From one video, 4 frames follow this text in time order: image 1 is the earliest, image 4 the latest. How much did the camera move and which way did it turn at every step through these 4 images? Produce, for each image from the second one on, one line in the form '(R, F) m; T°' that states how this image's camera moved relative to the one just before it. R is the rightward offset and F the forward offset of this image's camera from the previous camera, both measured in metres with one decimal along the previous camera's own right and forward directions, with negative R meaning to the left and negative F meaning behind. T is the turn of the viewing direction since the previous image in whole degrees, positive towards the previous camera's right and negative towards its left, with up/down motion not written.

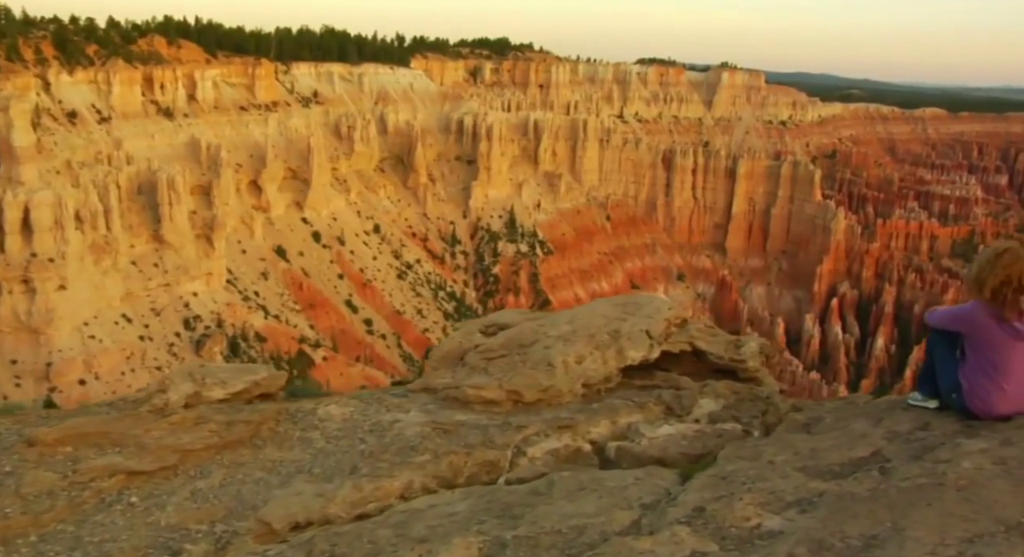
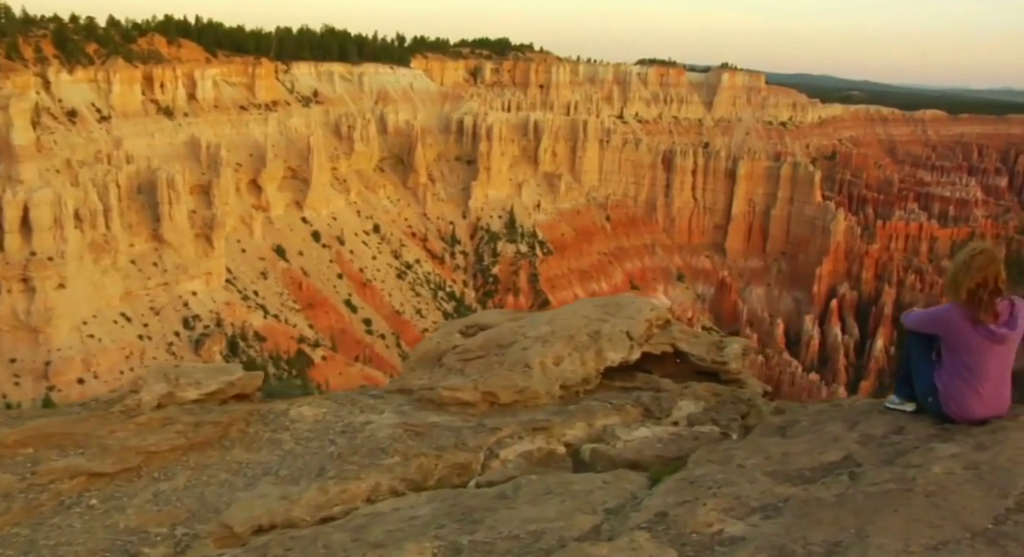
(+0.2, +0.1) m; 0°
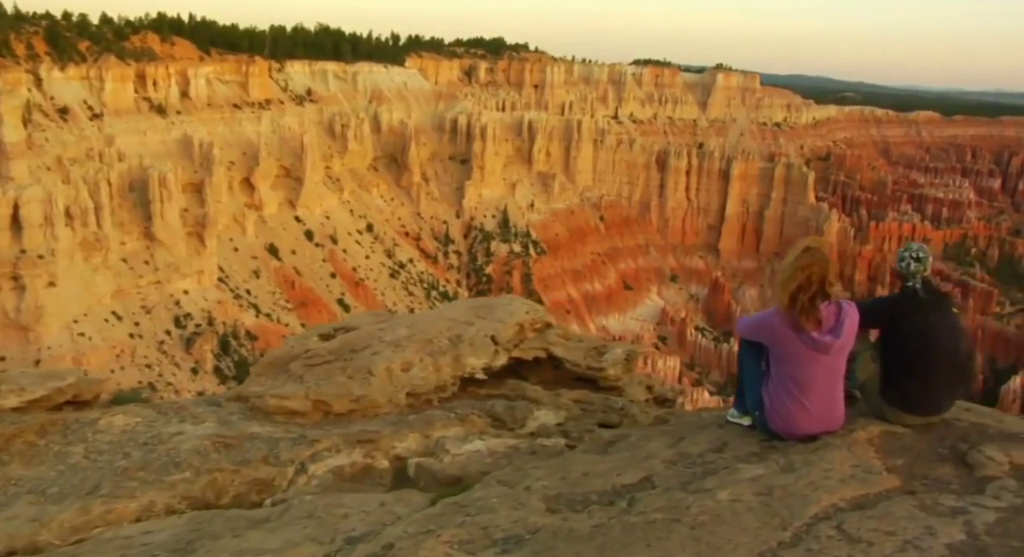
(+1.4, +0.5) m; 0°
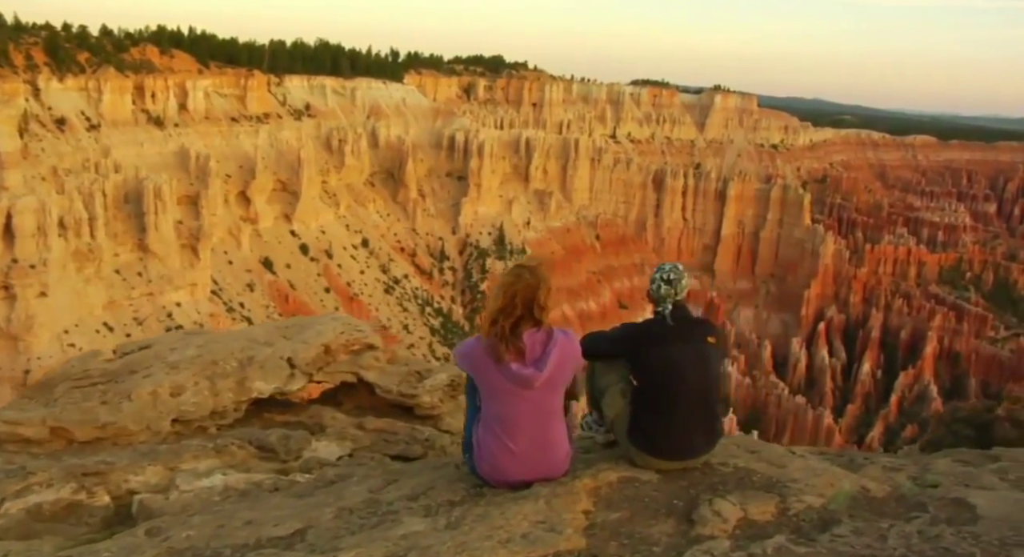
(+1.8, +0.6) m; 0°
